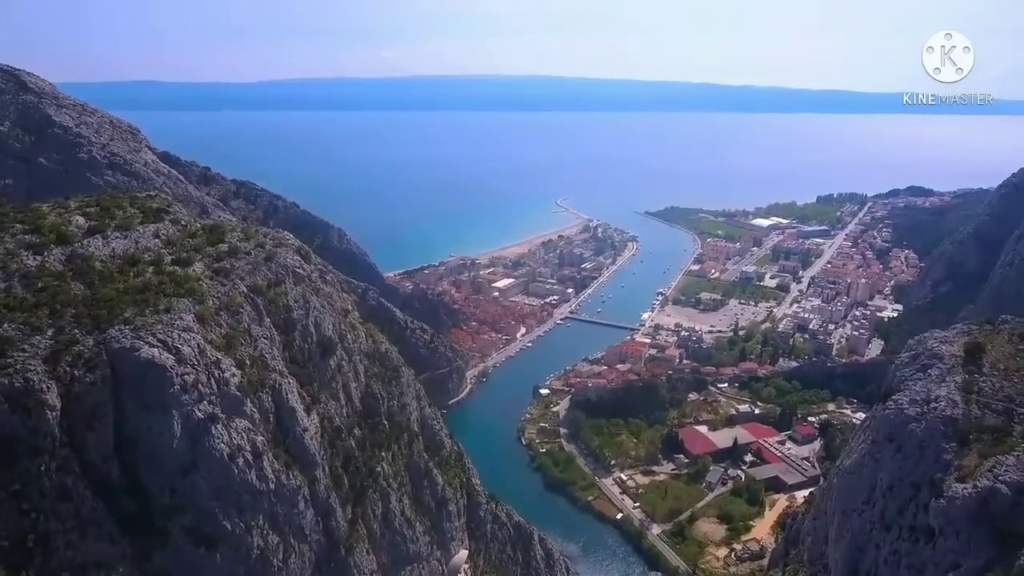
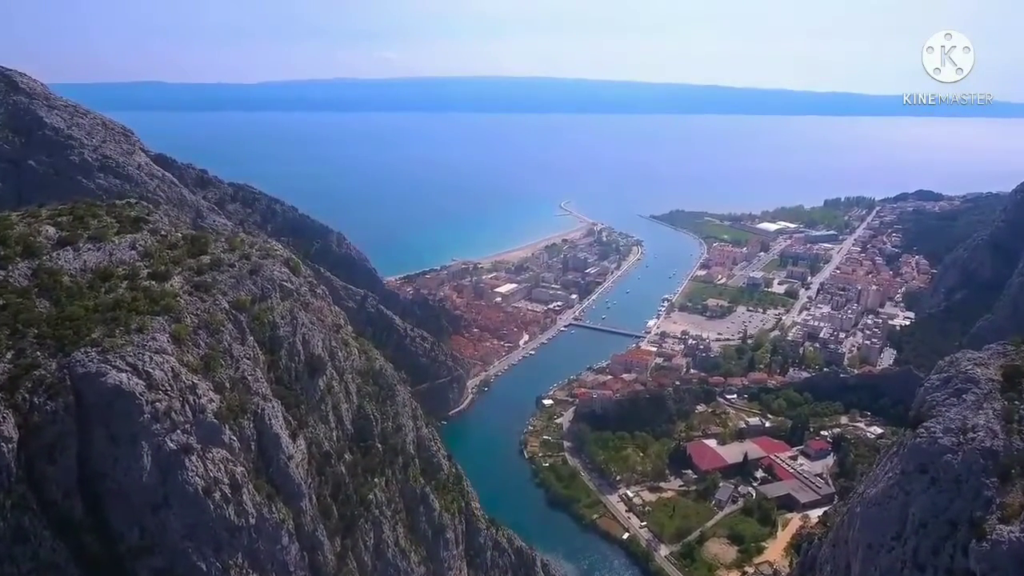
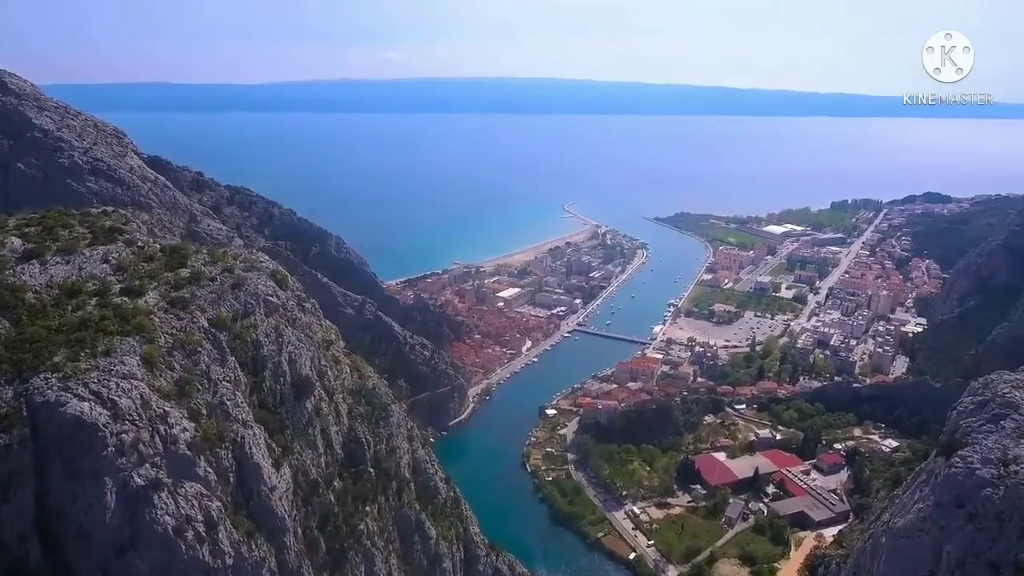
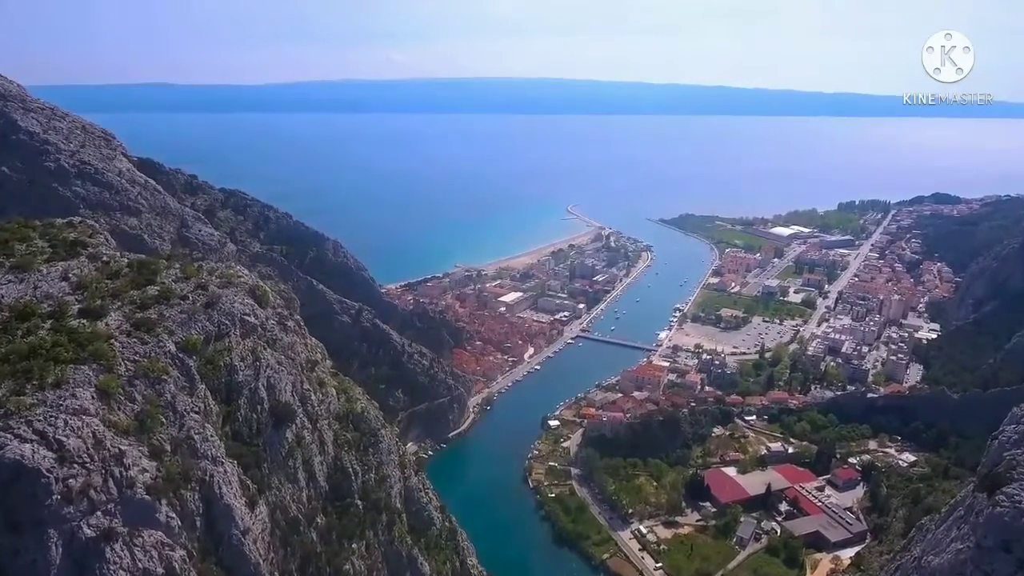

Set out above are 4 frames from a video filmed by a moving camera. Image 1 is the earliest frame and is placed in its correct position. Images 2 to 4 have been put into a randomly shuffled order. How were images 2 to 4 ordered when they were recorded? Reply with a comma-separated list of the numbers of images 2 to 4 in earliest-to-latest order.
2, 3, 4
